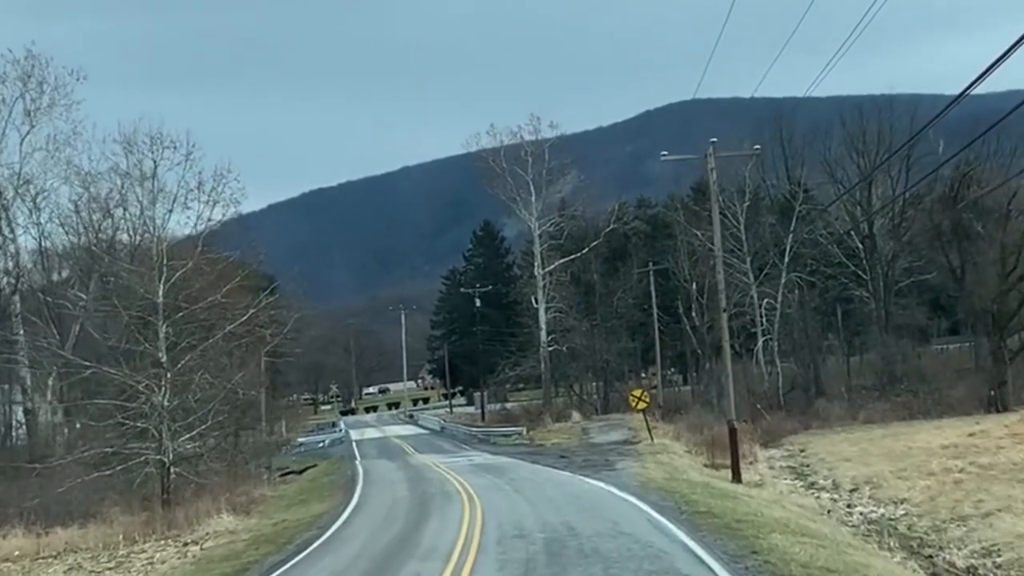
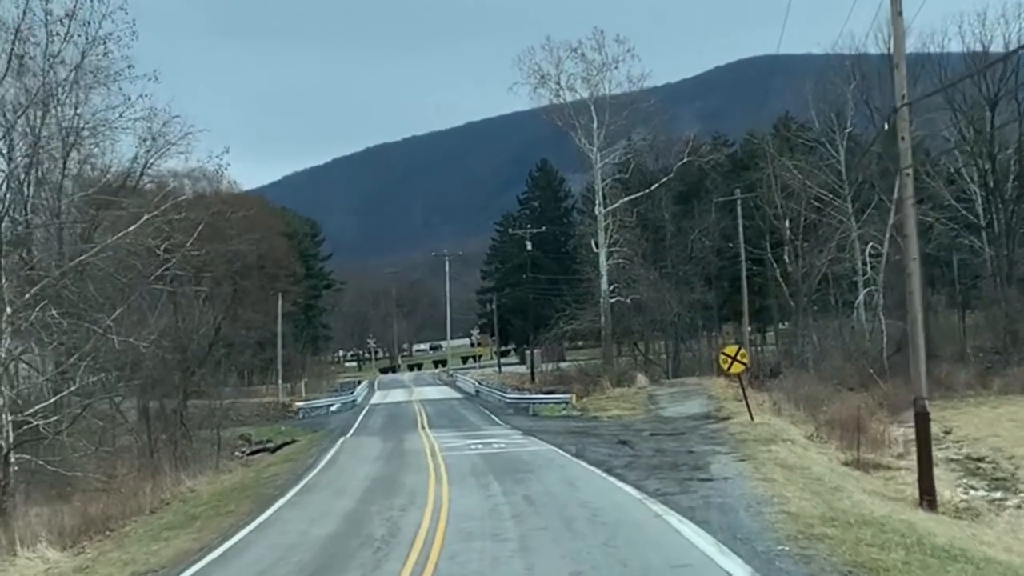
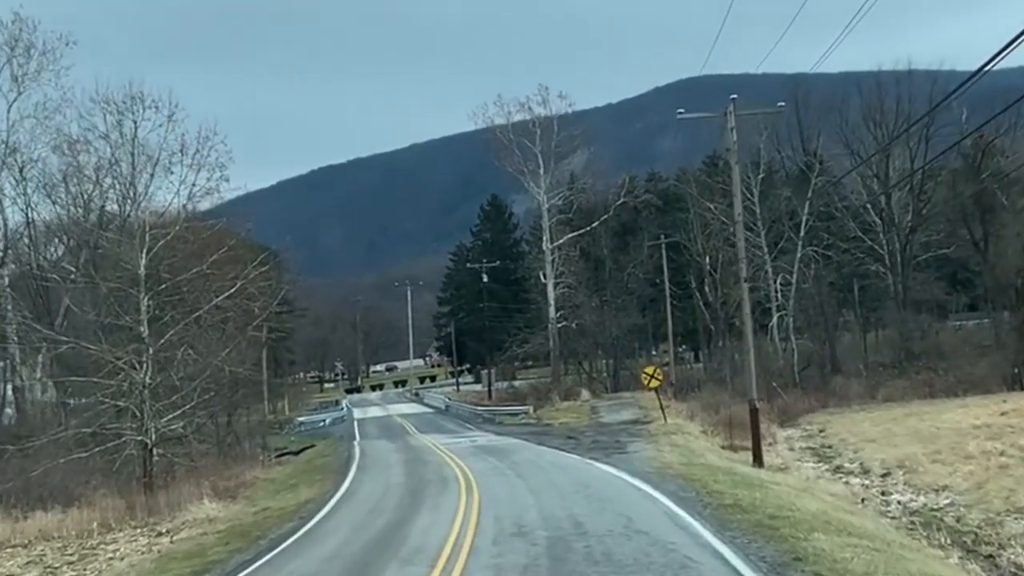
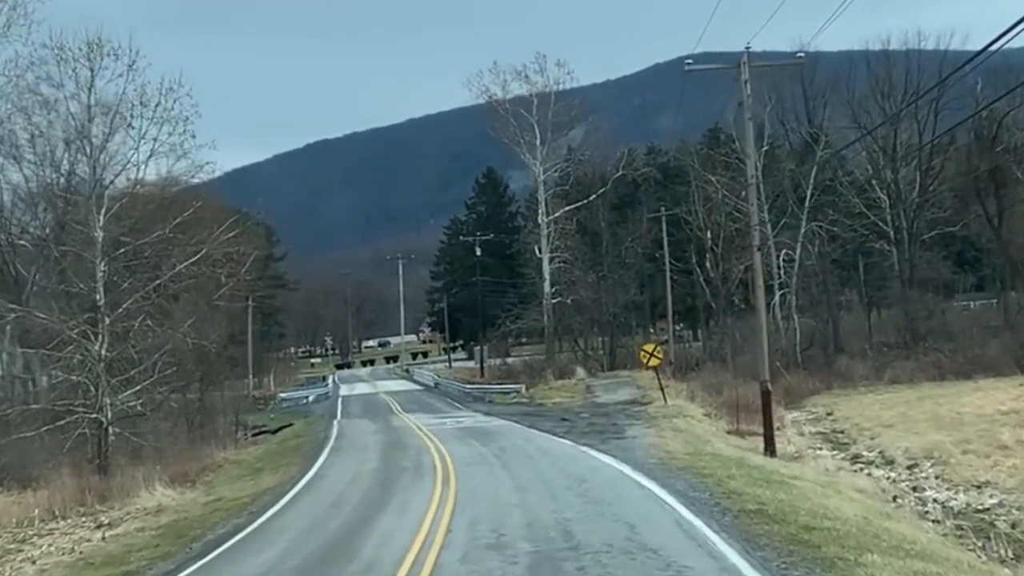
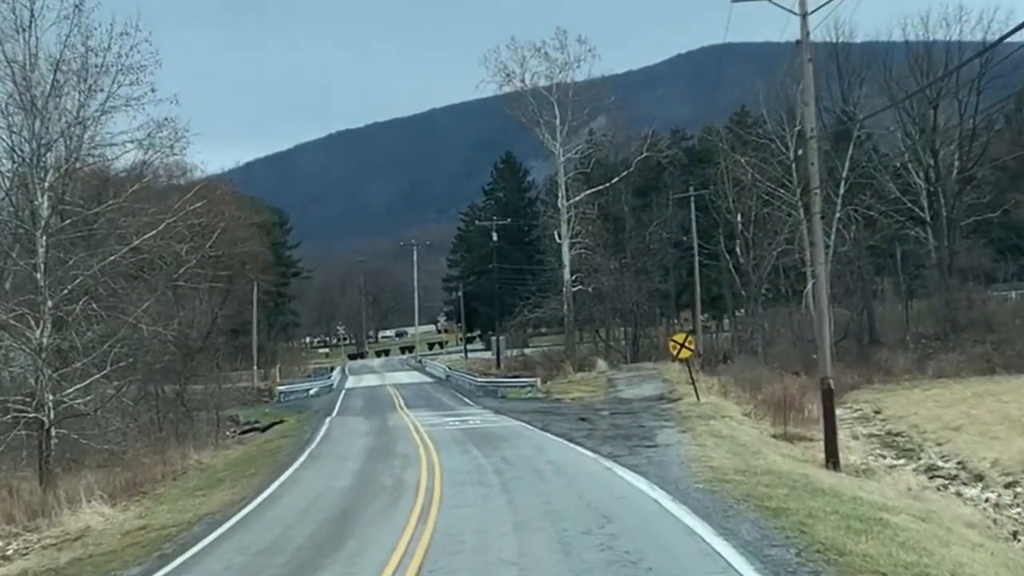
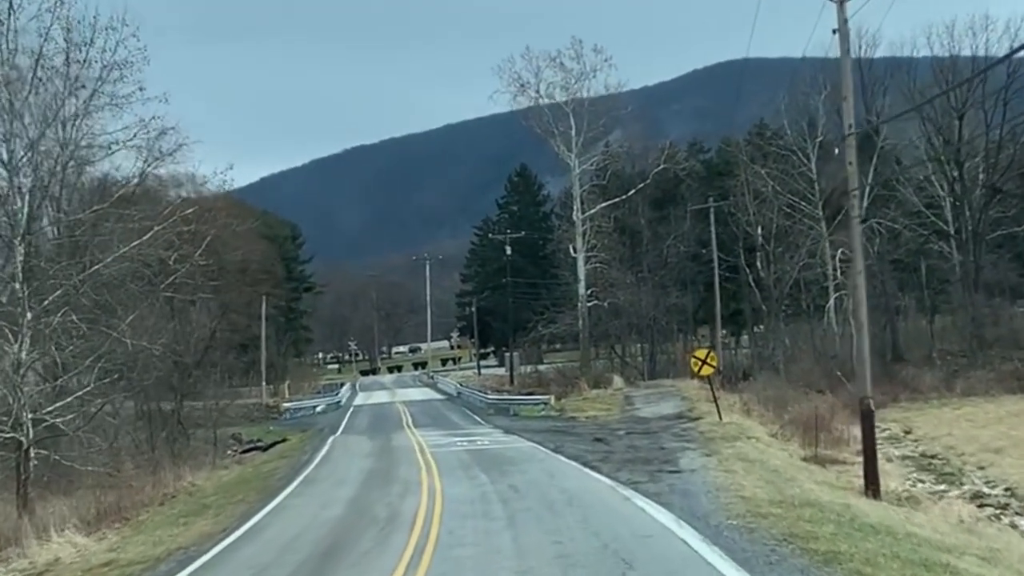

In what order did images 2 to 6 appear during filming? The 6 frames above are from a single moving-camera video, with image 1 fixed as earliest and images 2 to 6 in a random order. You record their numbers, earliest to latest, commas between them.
3, 4, 5, 6, 2
